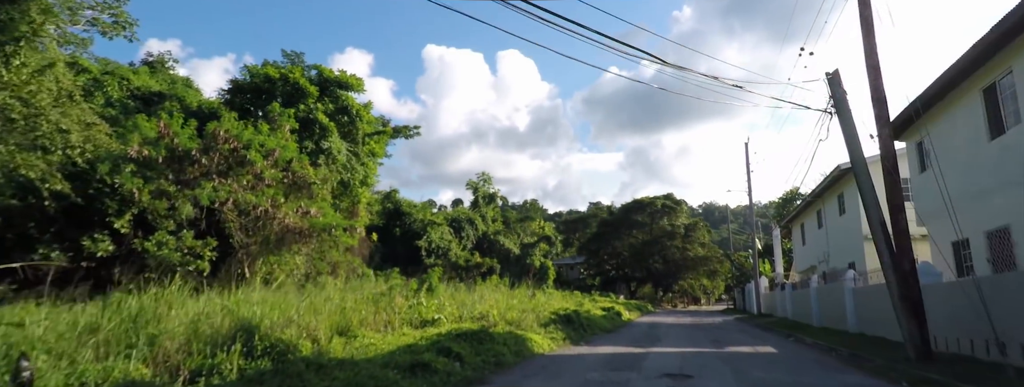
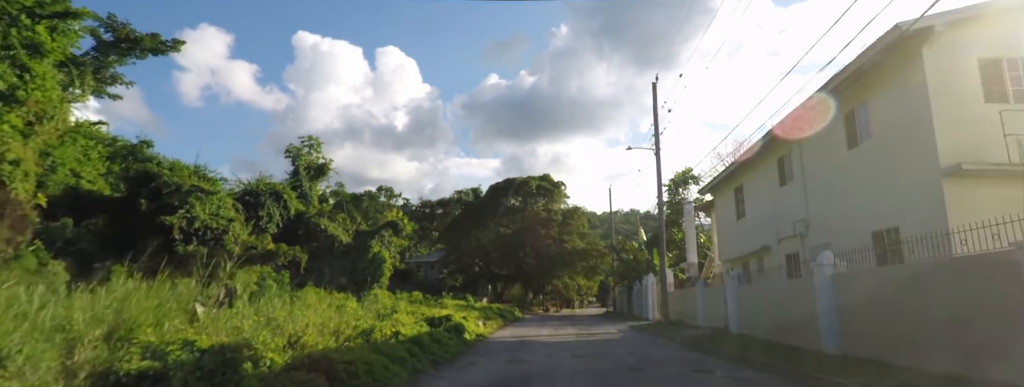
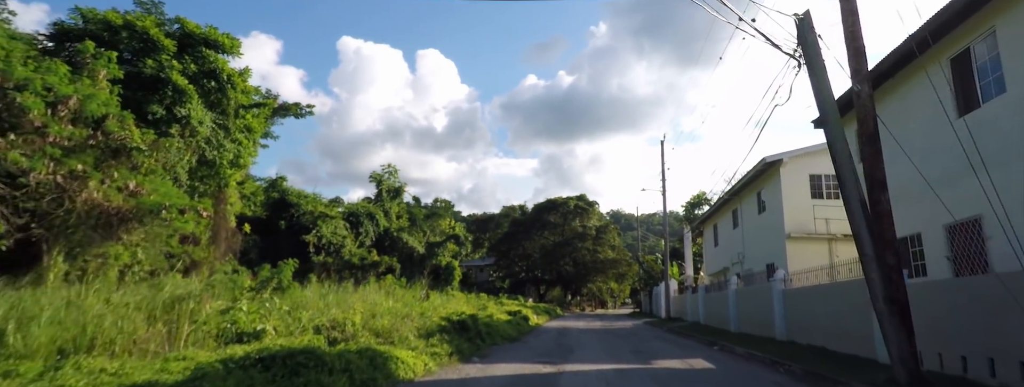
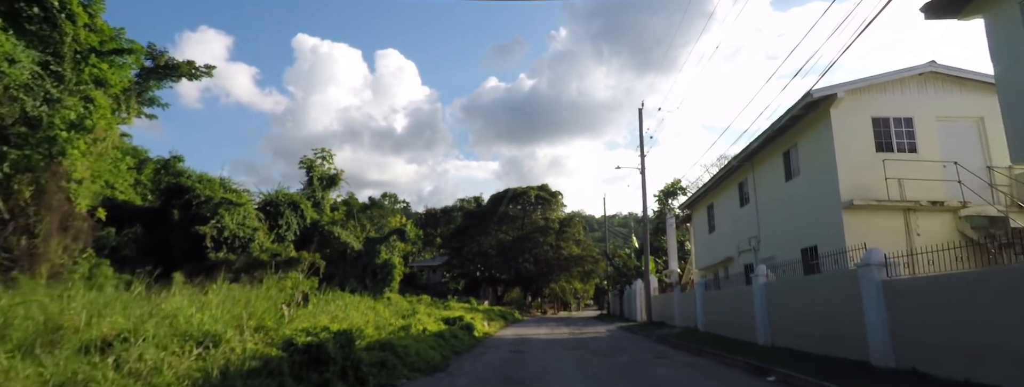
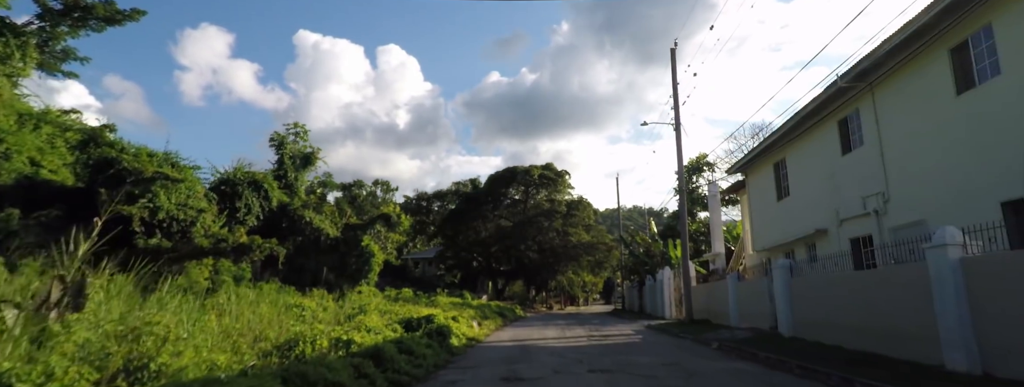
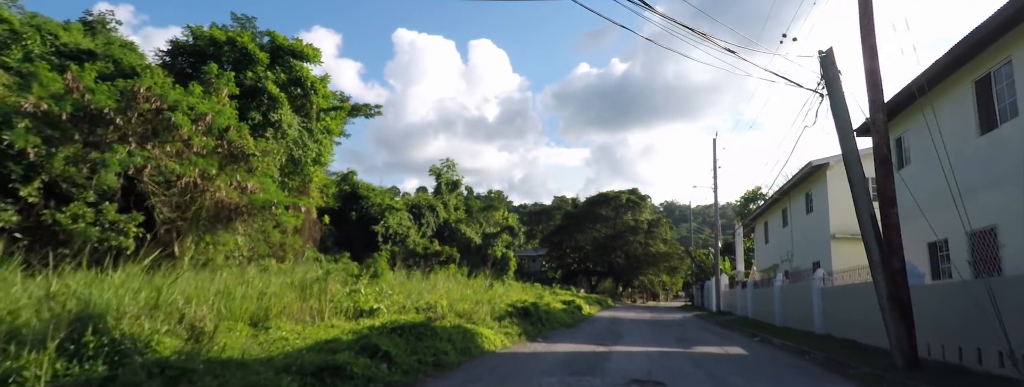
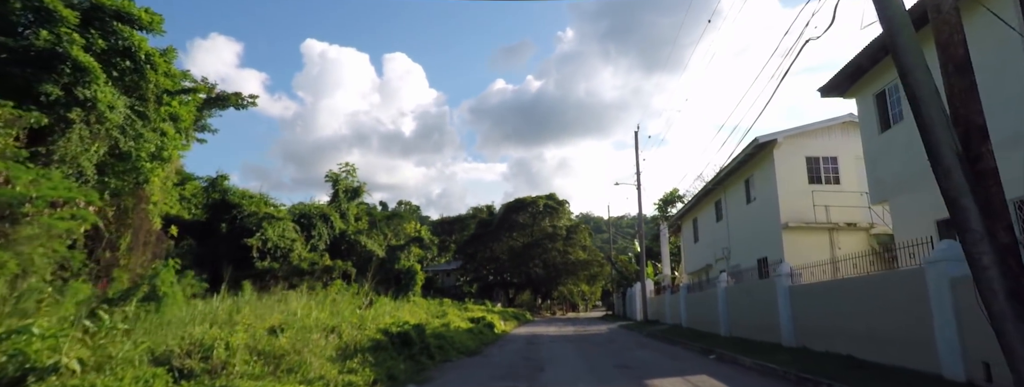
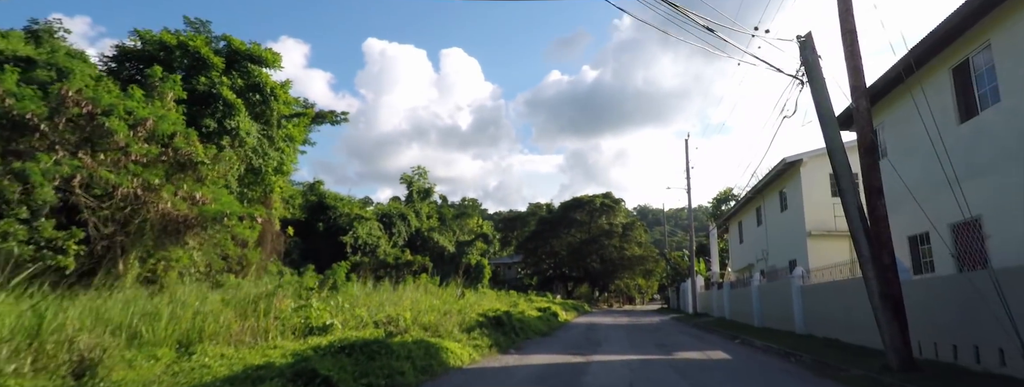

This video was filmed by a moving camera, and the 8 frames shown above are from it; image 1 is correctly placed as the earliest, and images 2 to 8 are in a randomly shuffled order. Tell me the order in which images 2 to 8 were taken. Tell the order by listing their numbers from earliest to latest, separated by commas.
6, 8, 3, 7, 4, 2, 5
